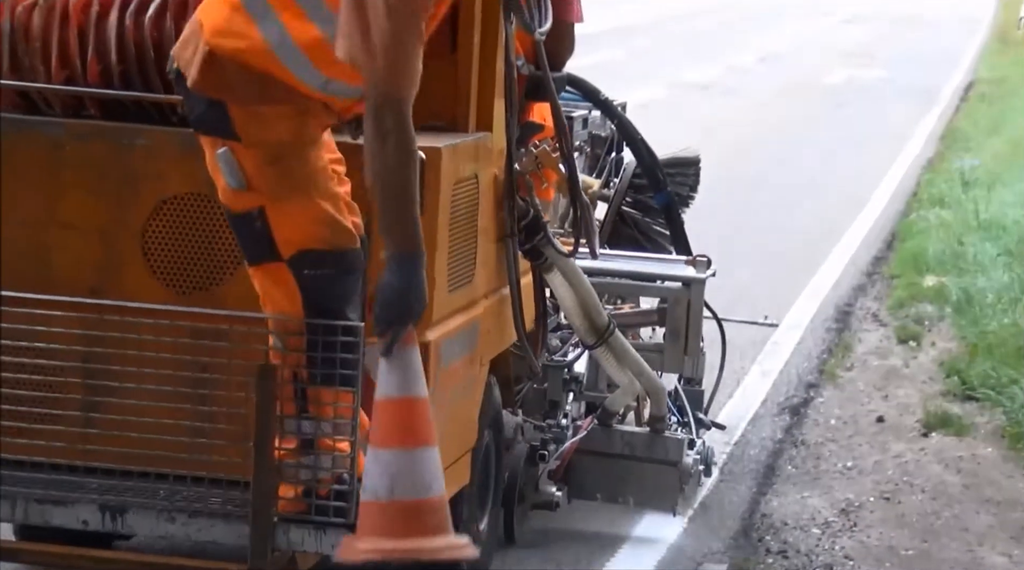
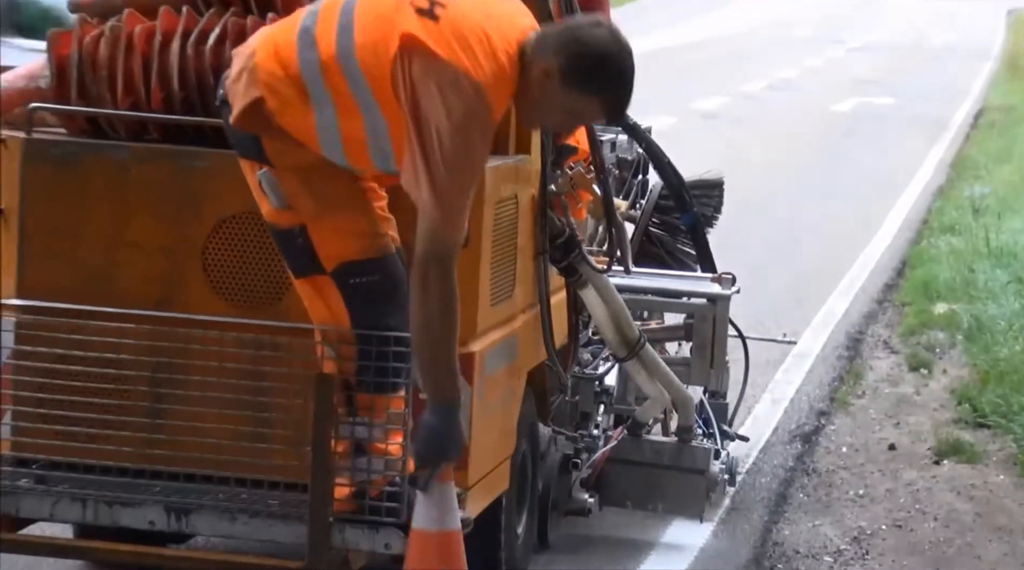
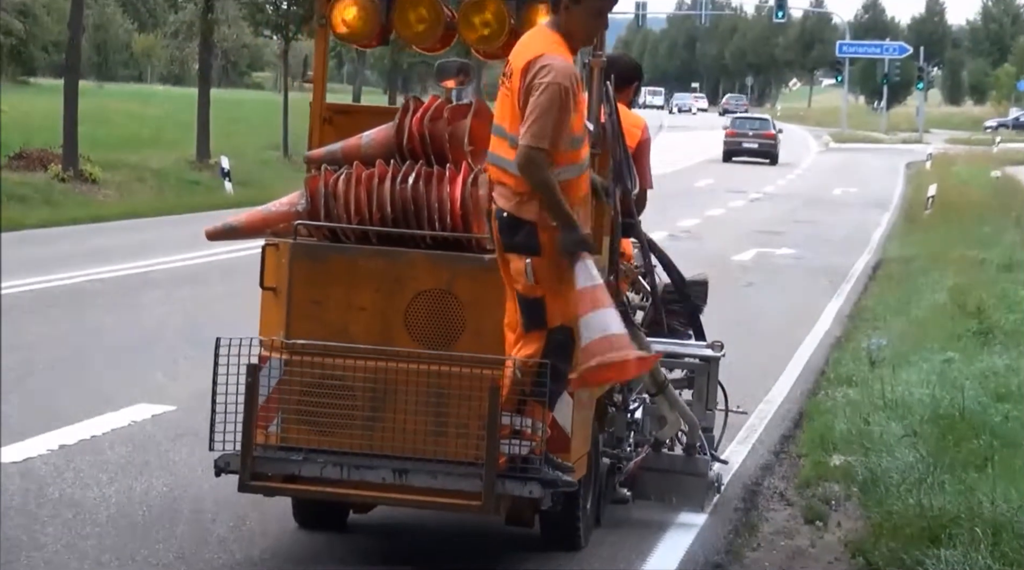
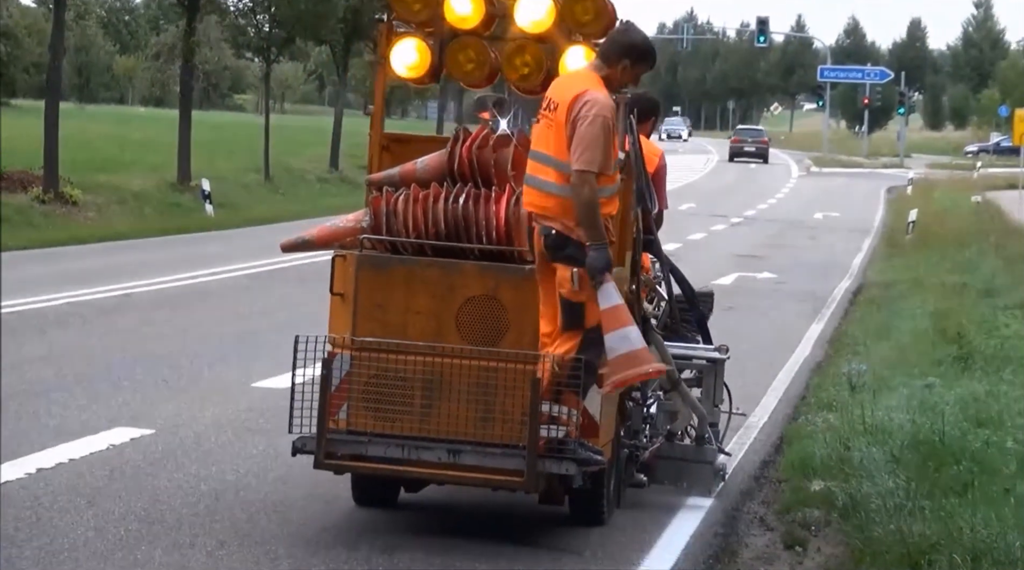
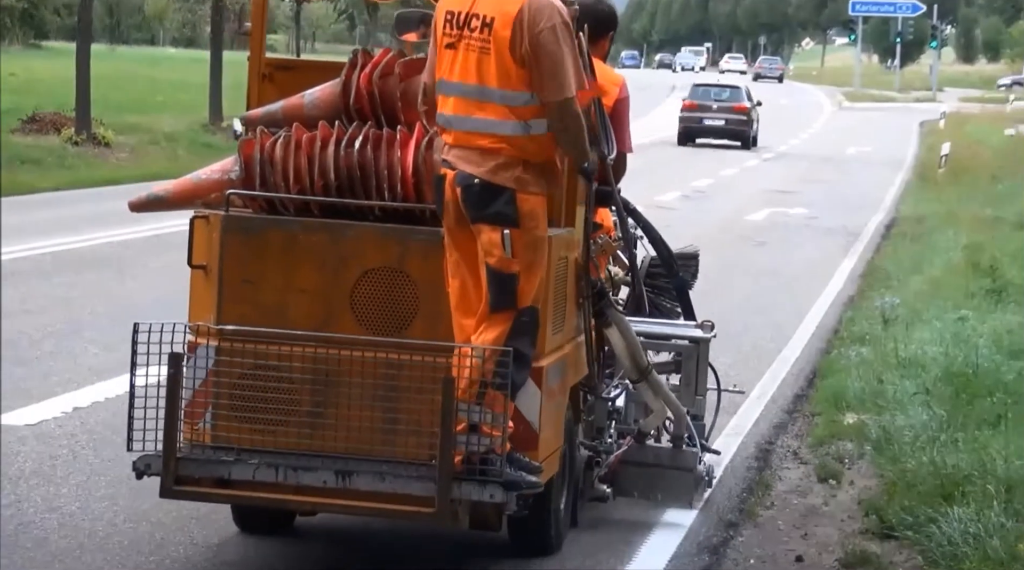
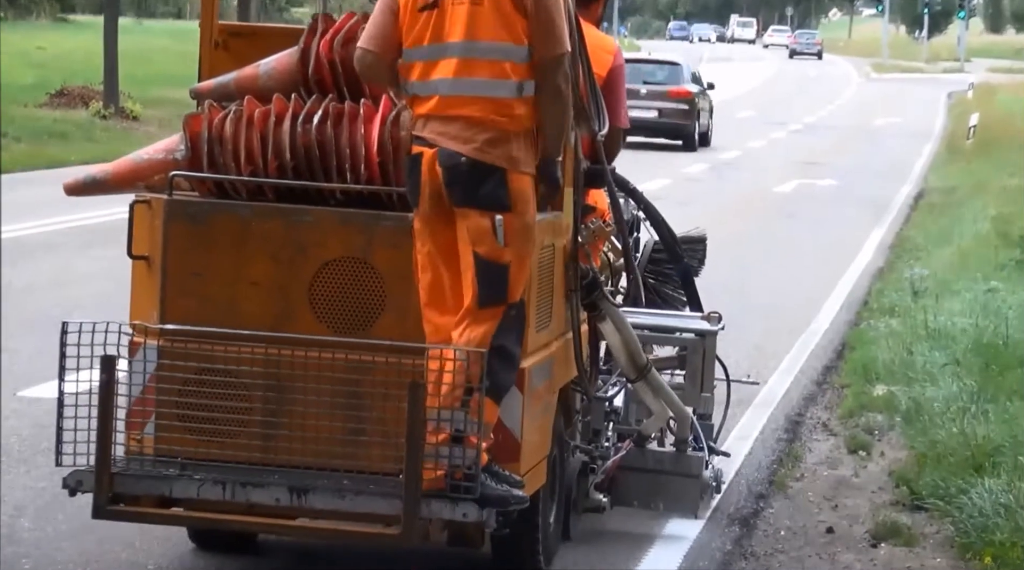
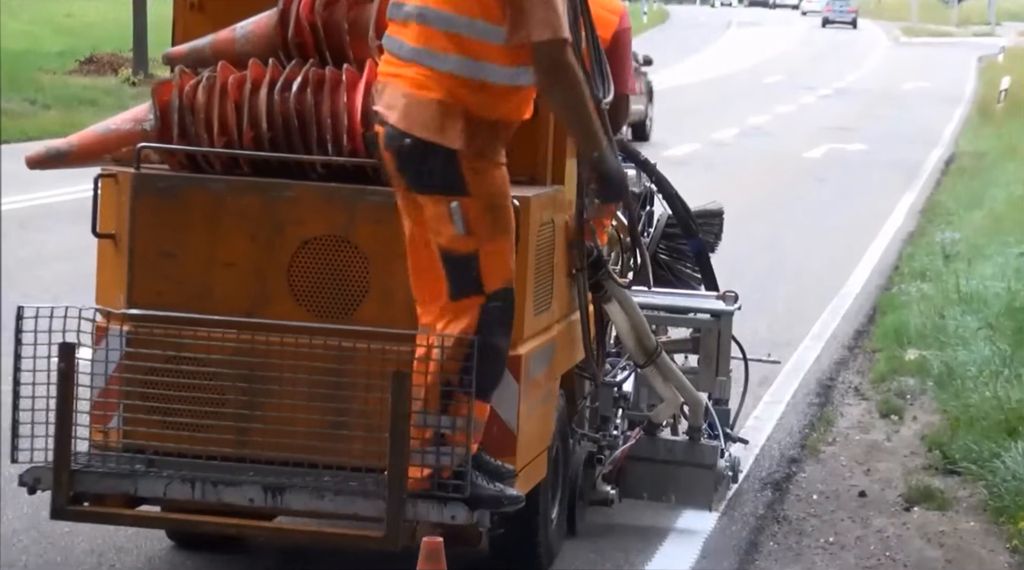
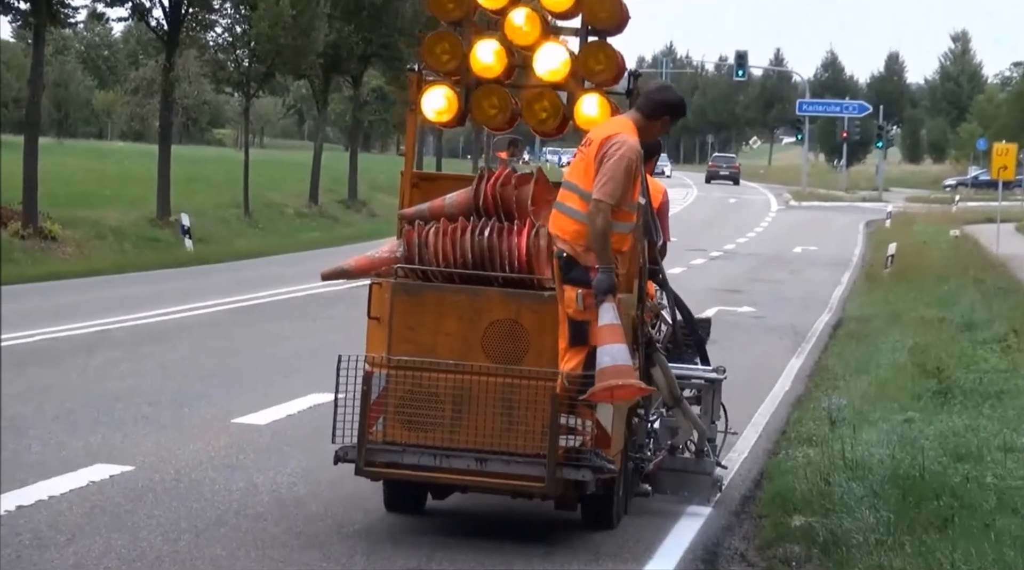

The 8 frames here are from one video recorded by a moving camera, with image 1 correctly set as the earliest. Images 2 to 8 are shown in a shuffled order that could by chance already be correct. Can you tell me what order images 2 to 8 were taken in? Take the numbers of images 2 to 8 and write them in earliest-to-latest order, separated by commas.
2, 7, 6, 5, 3, 4, 8
